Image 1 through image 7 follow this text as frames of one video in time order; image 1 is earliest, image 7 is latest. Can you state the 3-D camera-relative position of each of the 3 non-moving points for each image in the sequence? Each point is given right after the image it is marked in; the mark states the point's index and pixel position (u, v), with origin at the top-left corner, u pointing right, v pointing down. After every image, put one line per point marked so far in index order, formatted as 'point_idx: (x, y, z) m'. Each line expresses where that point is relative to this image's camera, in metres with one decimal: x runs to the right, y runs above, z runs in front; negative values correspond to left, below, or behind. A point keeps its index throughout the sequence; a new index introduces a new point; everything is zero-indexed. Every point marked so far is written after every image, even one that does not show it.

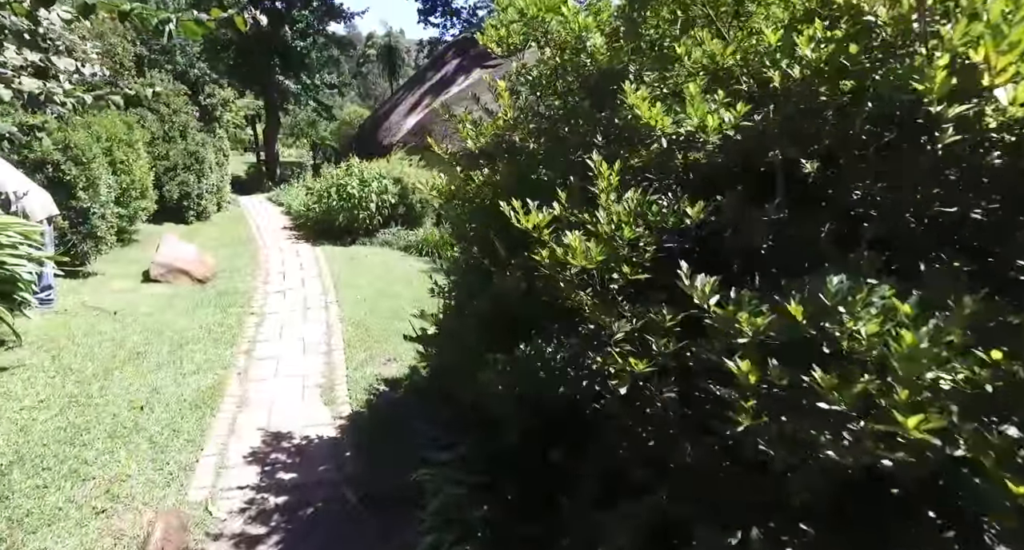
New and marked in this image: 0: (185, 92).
0: (-6.7, +3.7, +10.5) m
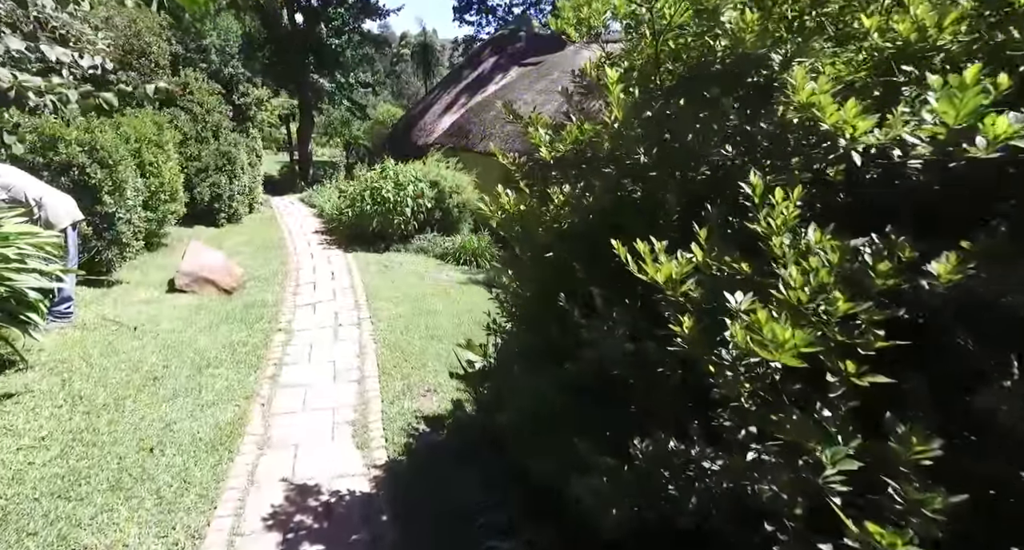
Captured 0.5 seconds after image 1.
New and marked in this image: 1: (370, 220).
0: (-5.9, +3.6, +10.3) m
1: (-2.2, +0.9, +8.3) m
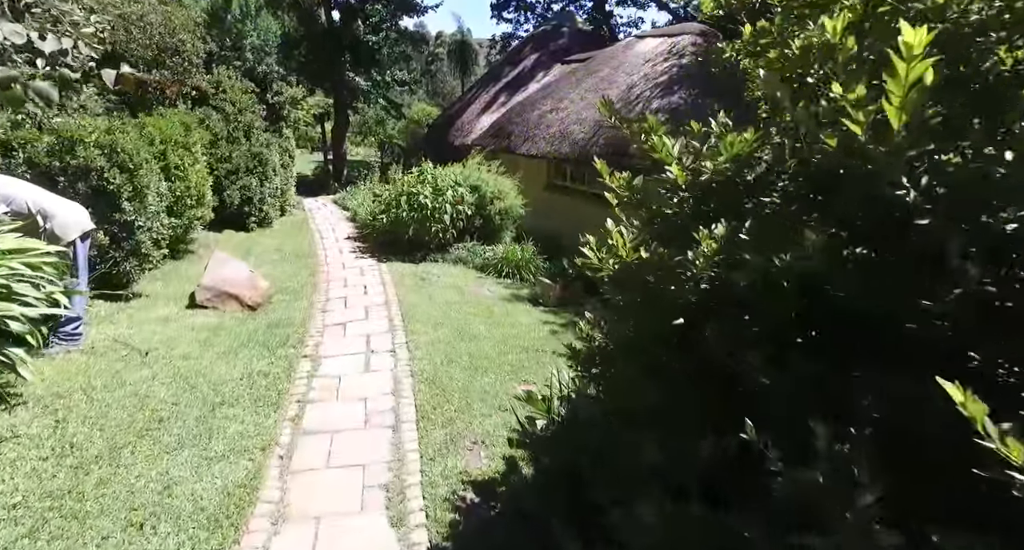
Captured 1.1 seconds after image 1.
0: (-5.0, +3.5, +10.0) m
1: (-1.6, +0.7, +7.8) m
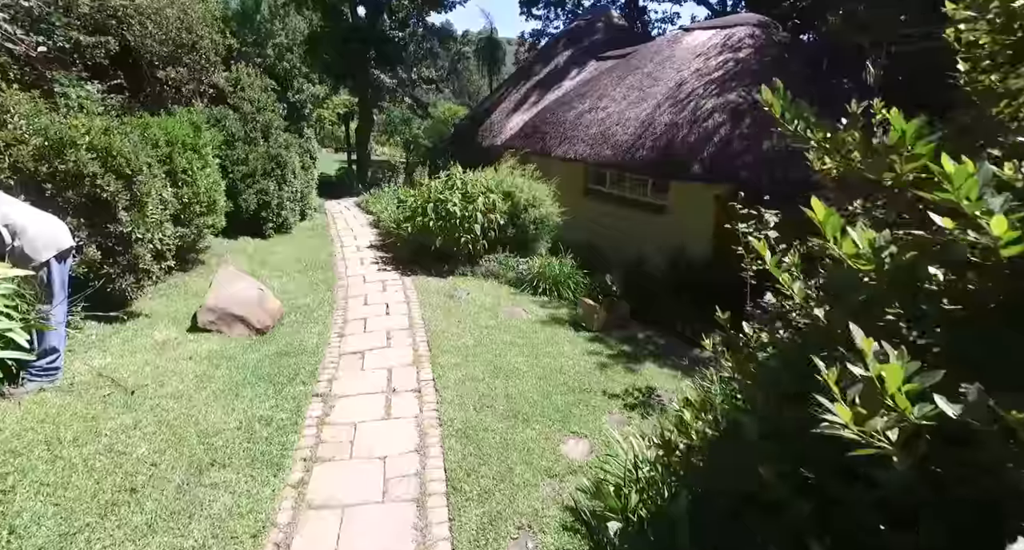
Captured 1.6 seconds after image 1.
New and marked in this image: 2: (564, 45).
0: (-4.4, +3.4, +9.5) m
1: (-1.1, +0.5, +7.1) m
2: (+1.4, +6.4, +14.4) m
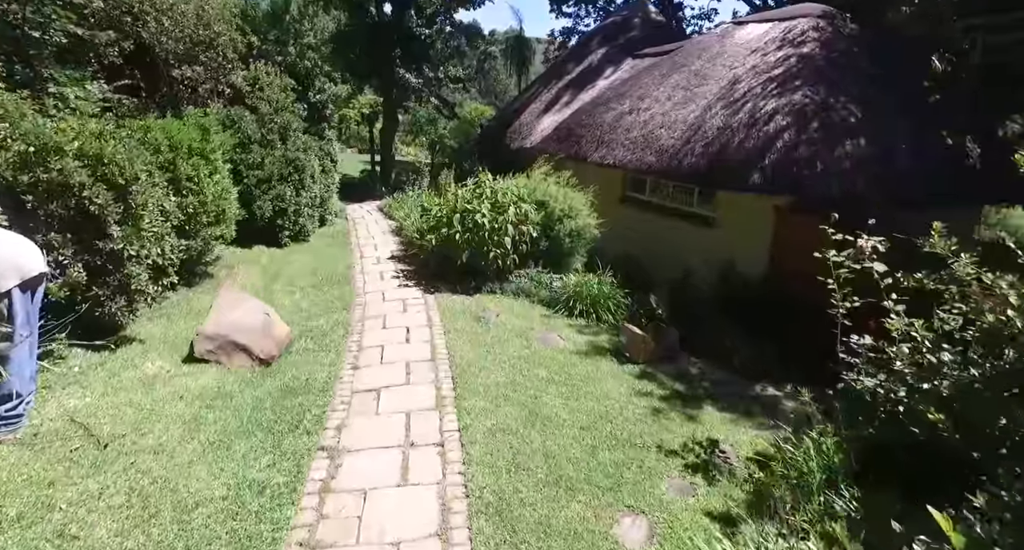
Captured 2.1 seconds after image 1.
0: (-3.8, +3.2, +9.0) m
1: (-0.7, +0.3, +6.5) m
2: (+2.3, +6.1, +13.7) m
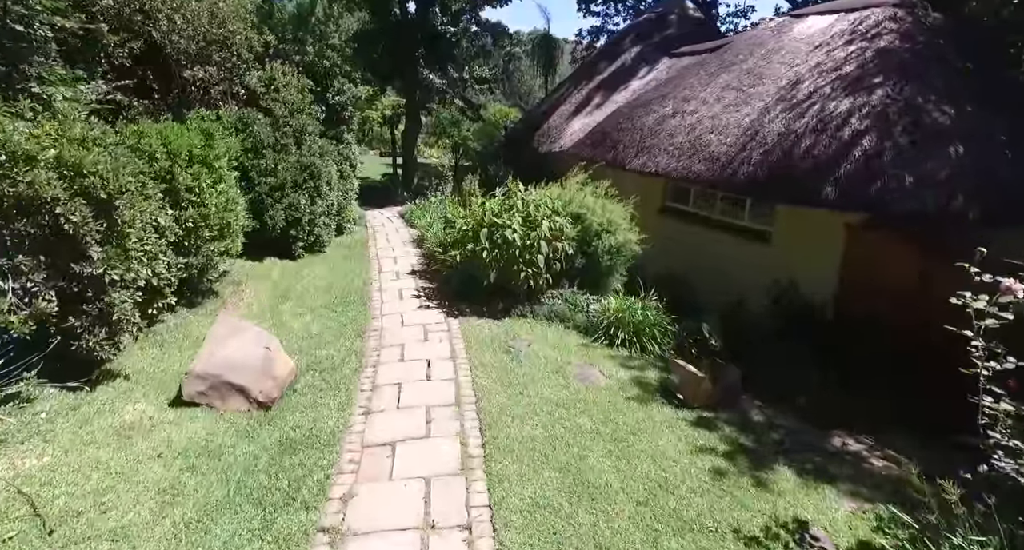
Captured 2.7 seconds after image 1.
0: (-3.3, +3.1, +8.5) m
1: (-0.3, +0.1, +5.9) m
2: (+3.0, +5.8, +13.0) m
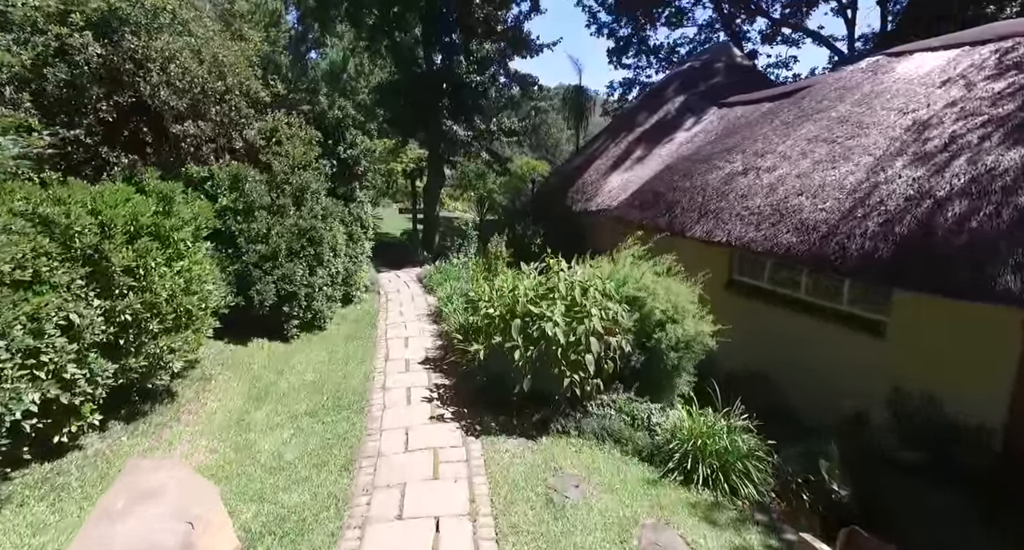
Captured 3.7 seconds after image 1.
0: (-2.8, +1.9, +7.6) m
1: (0.0, -0.8, +4.5) m
2: (+3.7, +4.2, +12.0) m
